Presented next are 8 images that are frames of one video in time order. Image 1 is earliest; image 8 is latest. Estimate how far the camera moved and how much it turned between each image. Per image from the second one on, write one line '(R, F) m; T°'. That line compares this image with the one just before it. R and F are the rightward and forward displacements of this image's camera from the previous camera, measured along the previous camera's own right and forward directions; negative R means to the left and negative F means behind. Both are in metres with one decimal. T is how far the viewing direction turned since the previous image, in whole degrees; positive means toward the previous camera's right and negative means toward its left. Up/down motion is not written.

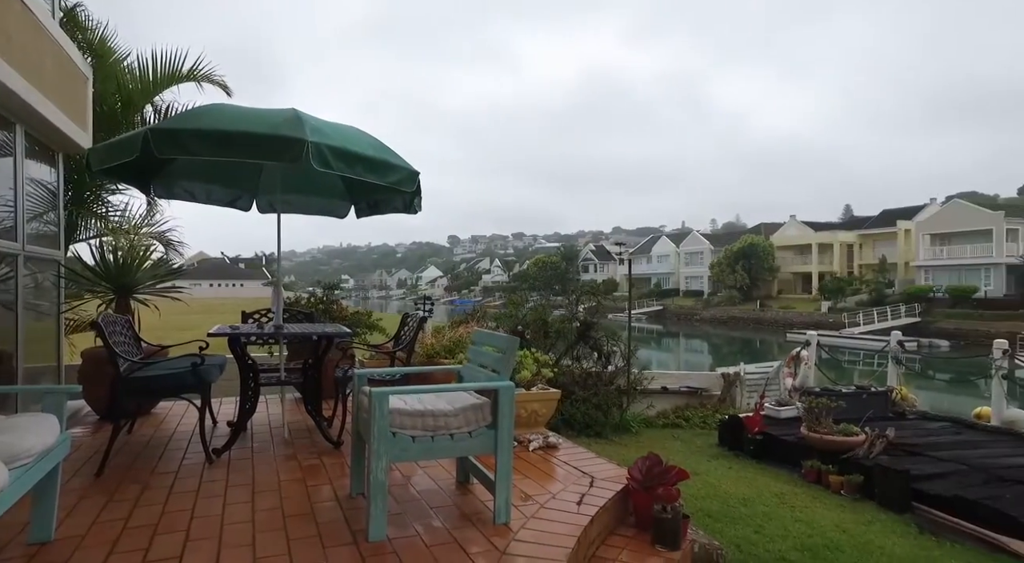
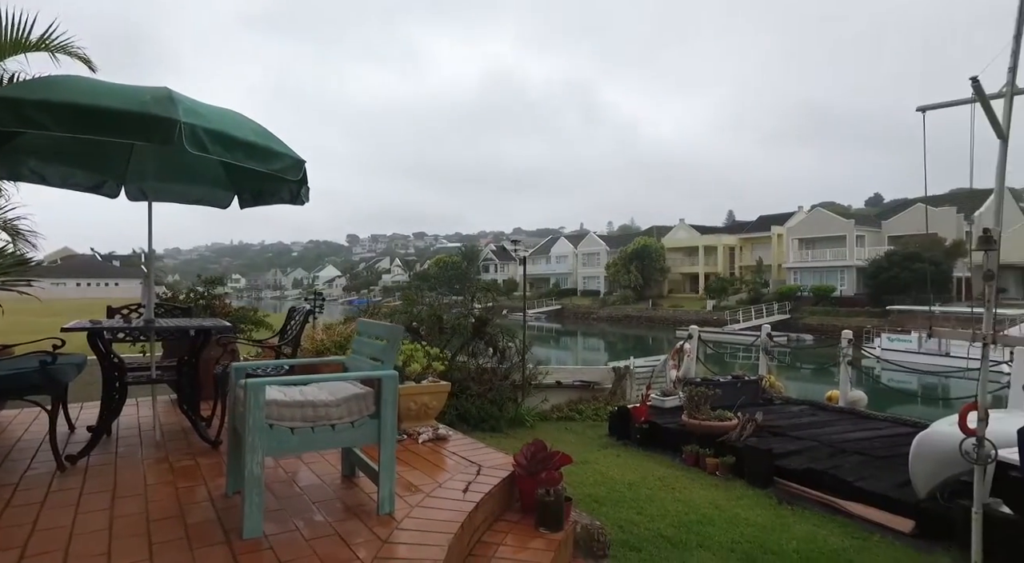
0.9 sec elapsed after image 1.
(+0.1, 0.0) m; +9°
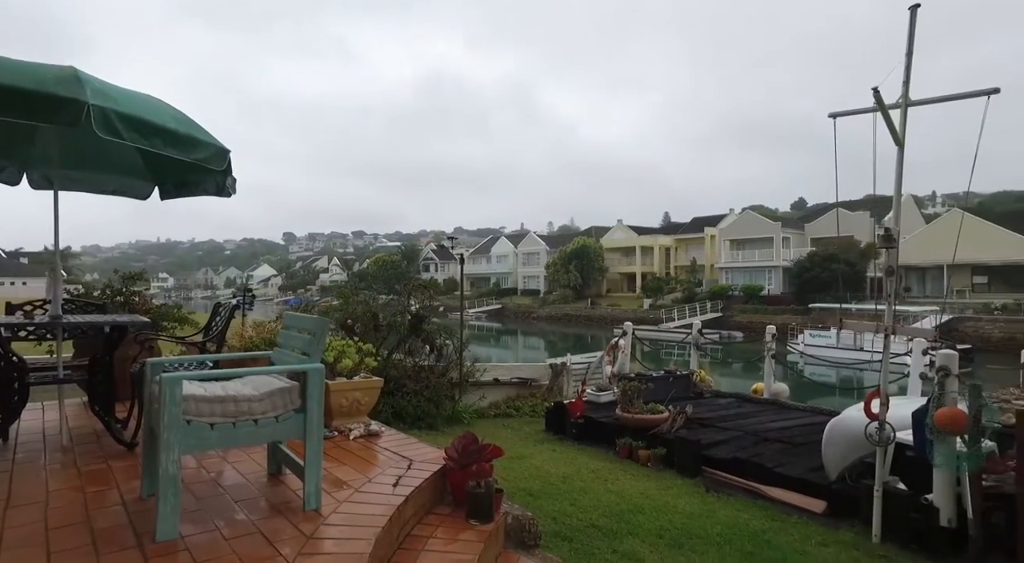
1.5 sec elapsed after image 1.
(0.0, 0.0) m; +5°
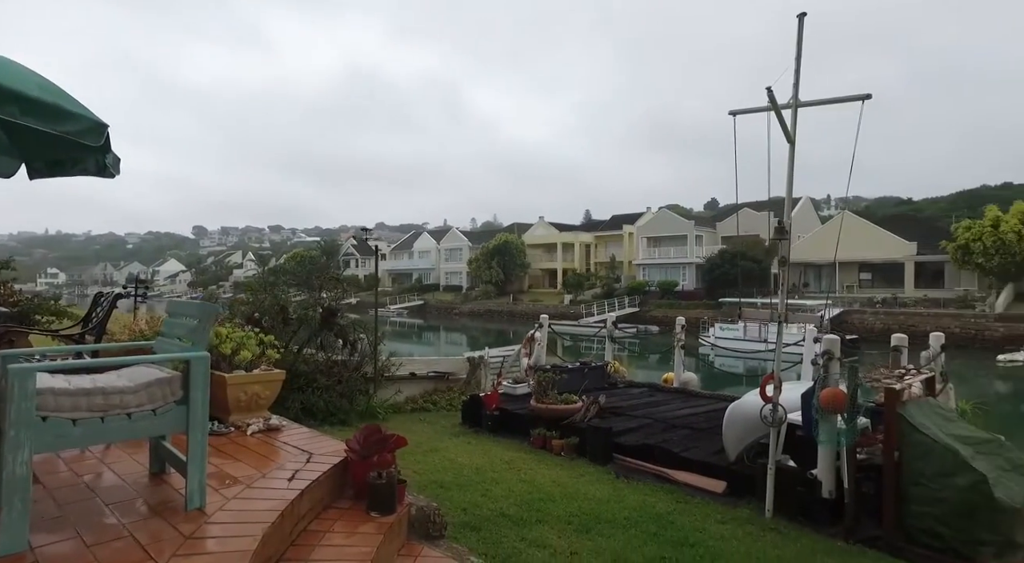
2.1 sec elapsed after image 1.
(+0.1, 0.0) m; +7°
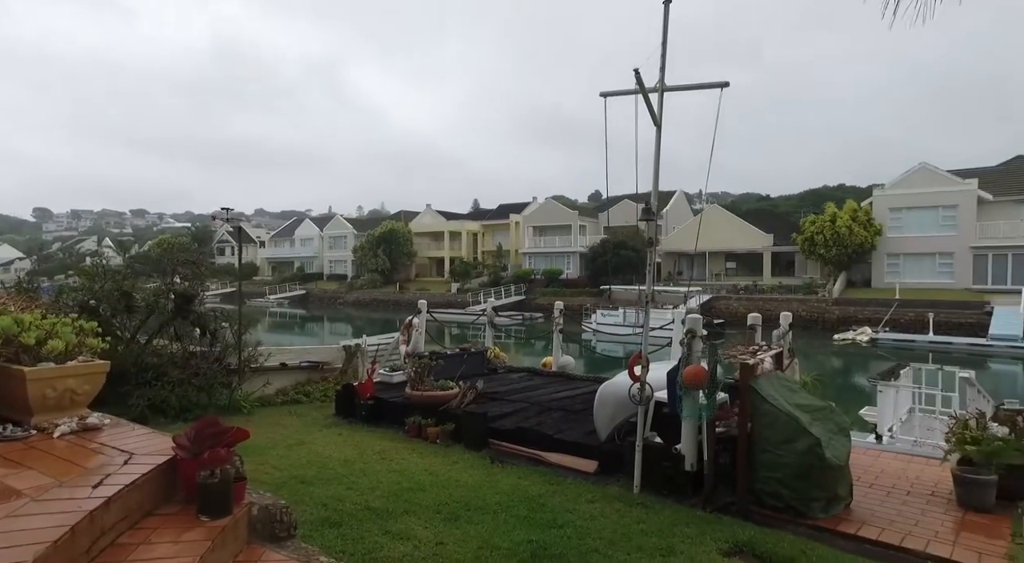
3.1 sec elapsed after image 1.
(+0.2, +0.2) m; +10°
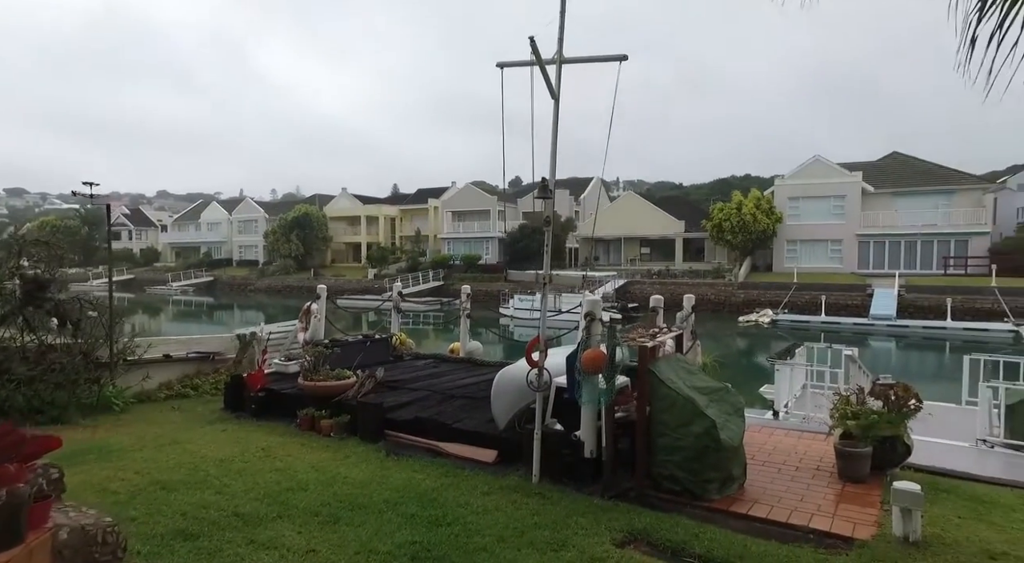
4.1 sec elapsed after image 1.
(+0.2, +0.3) m; +7°
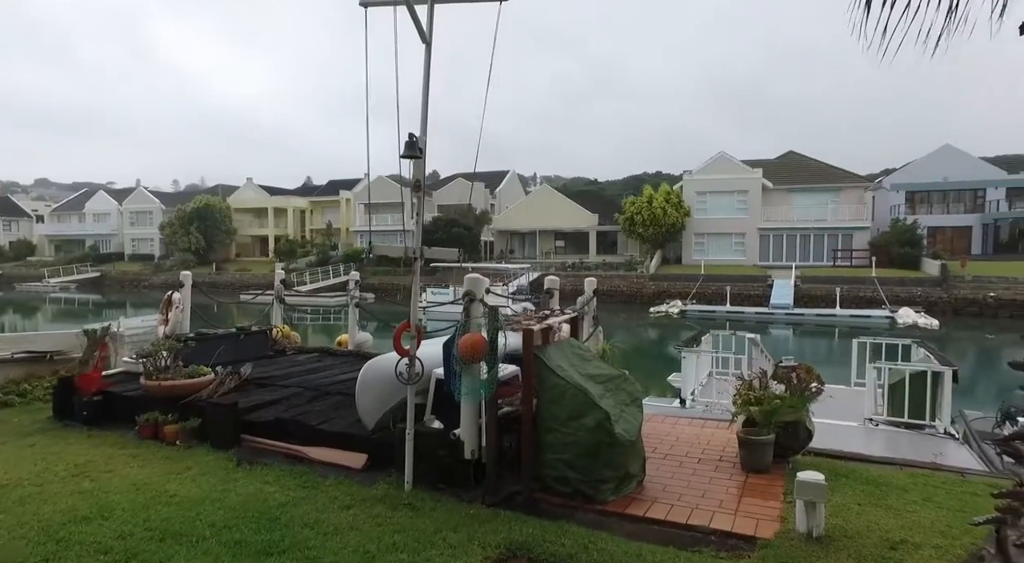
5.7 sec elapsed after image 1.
(+0.3, +0.6) m; +8°
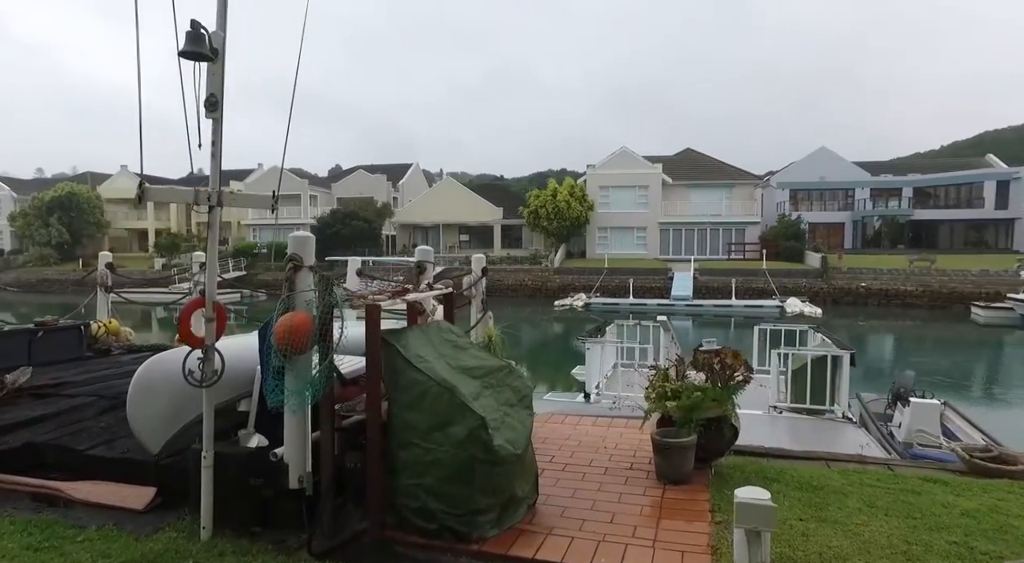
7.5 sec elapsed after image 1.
(+0.3, +1.0) m; +9°
